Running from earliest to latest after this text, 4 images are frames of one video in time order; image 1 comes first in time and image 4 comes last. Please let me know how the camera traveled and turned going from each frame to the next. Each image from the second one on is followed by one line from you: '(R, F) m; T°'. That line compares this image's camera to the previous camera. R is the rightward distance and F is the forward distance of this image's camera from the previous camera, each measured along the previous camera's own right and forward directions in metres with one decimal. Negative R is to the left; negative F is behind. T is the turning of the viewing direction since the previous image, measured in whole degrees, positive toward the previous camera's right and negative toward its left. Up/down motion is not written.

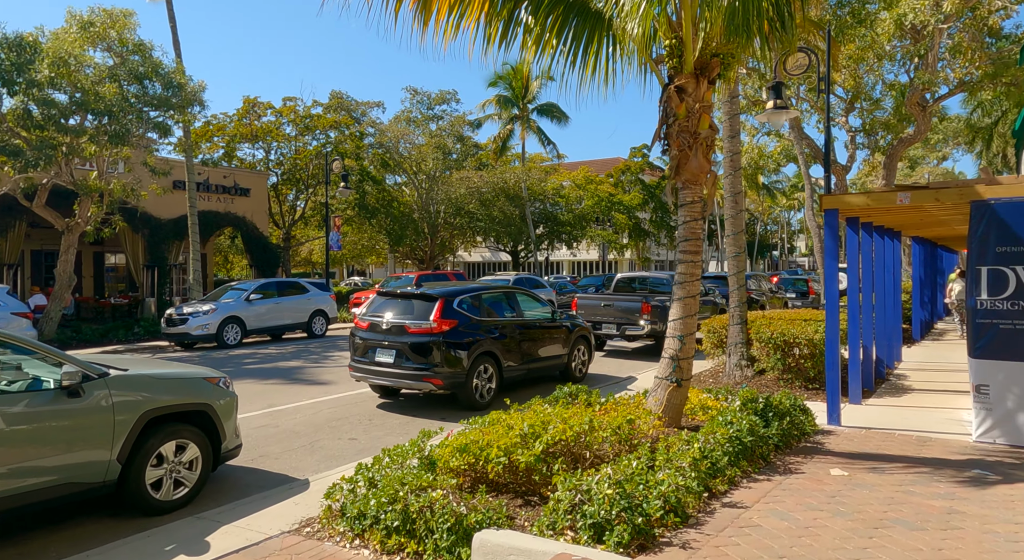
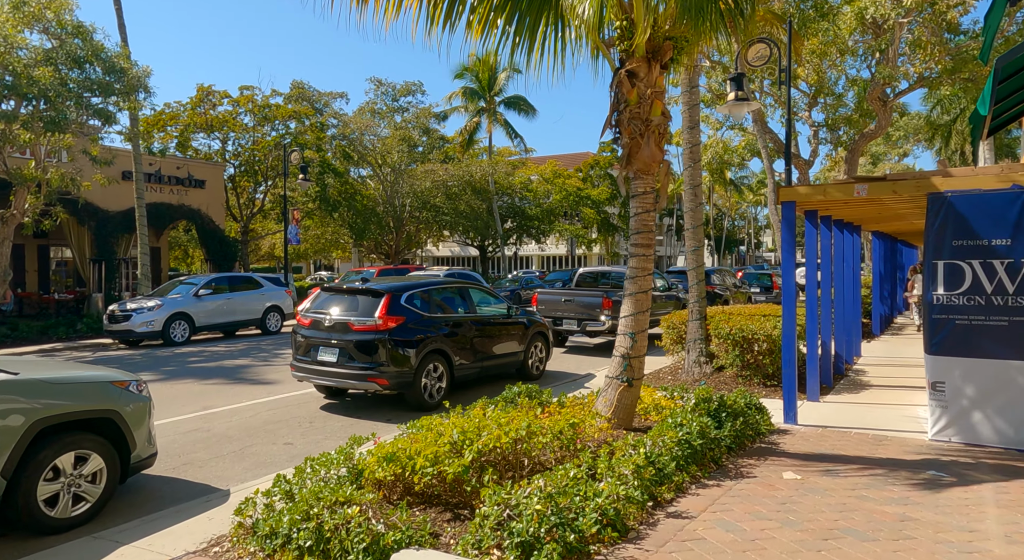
(+0.2, +0.3) m; +2°
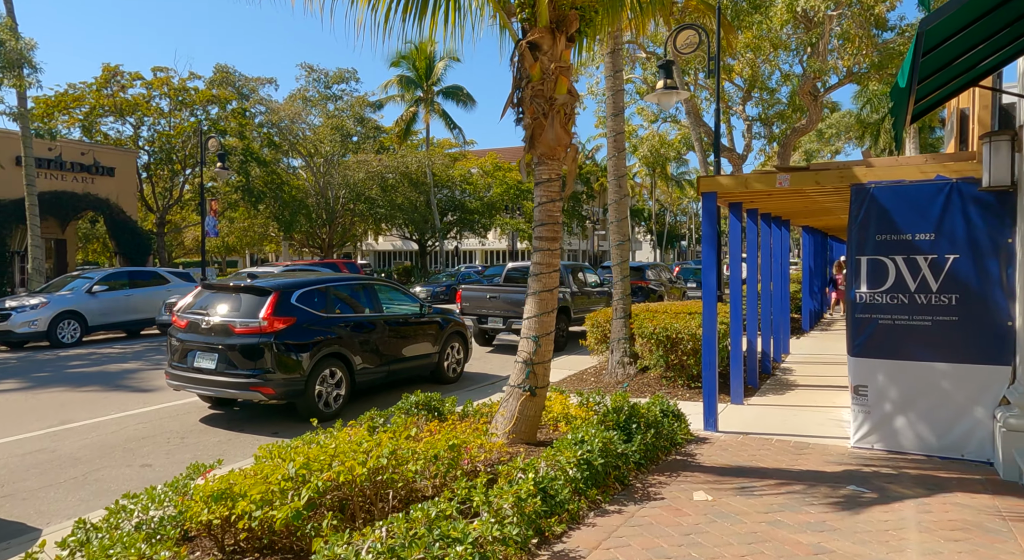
(+0.4, +0.6) m; +4°
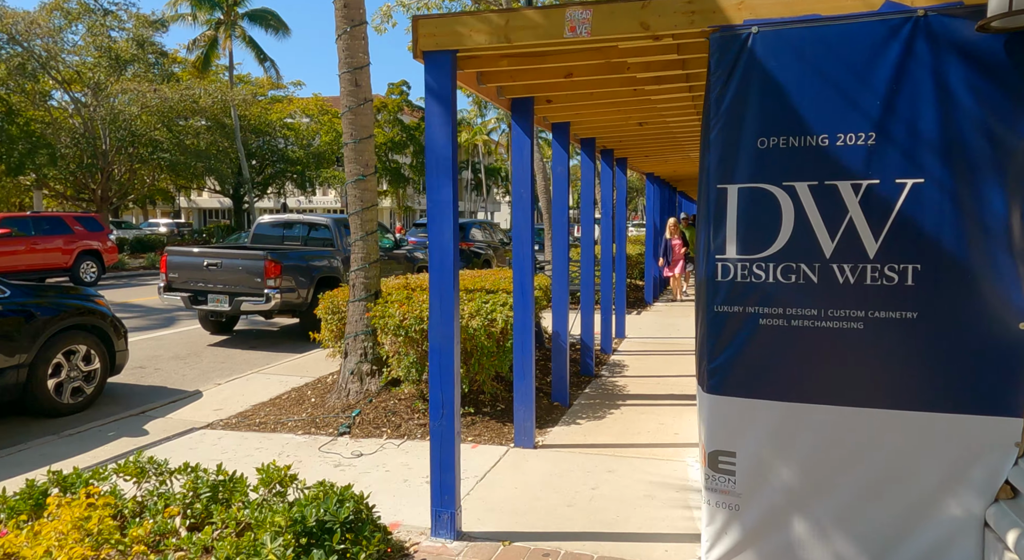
(+1.7, +3.8) m; +10°
